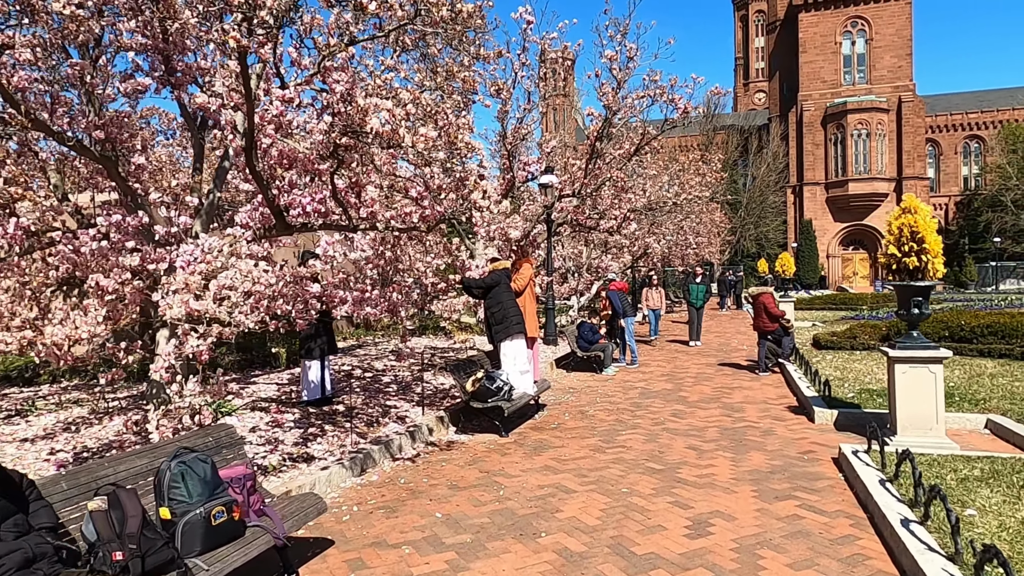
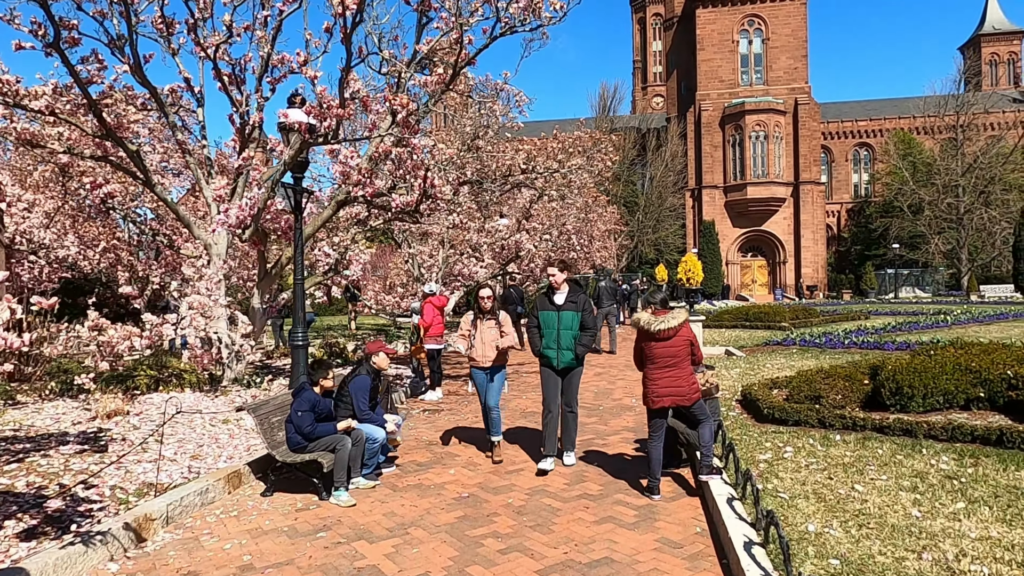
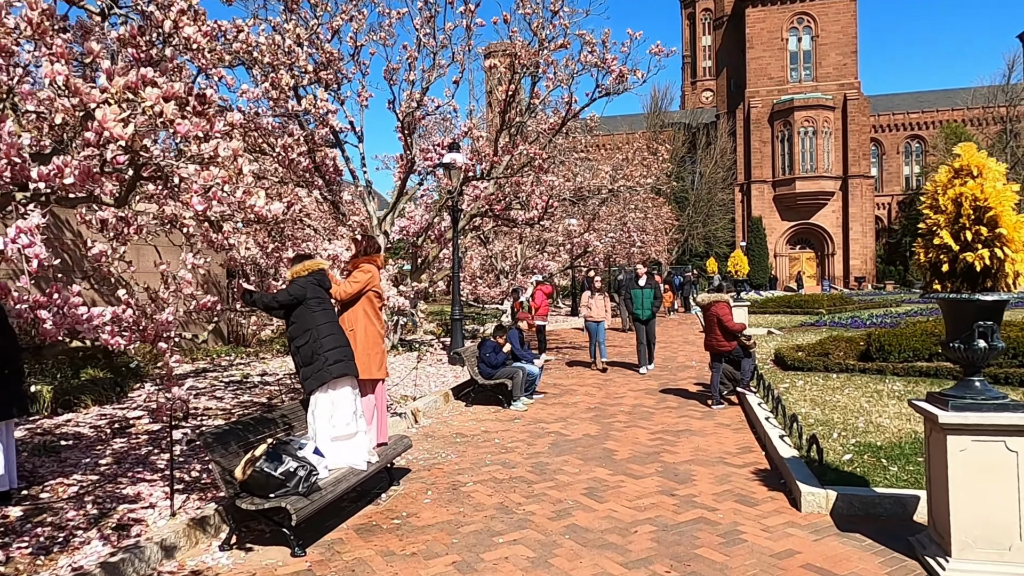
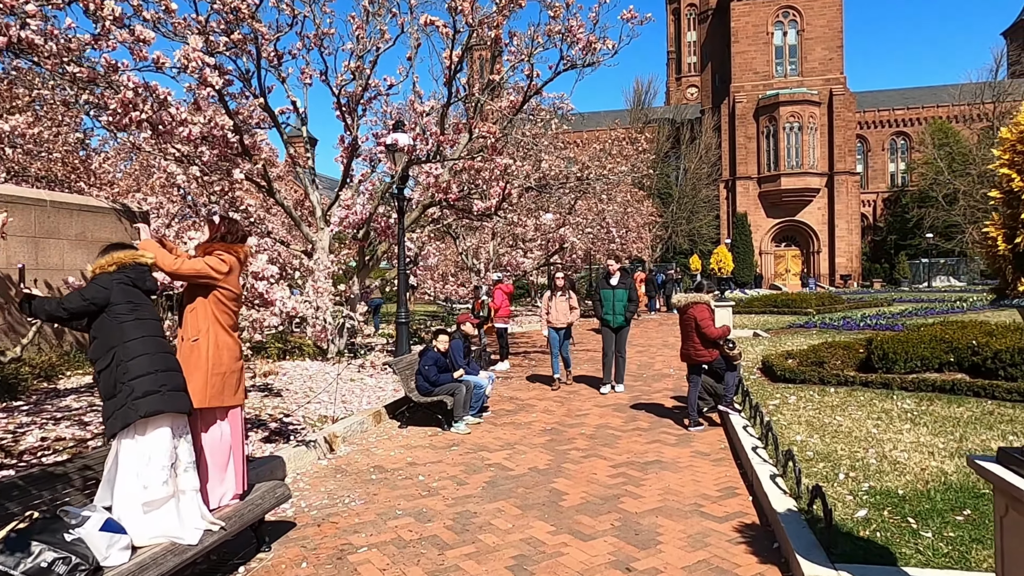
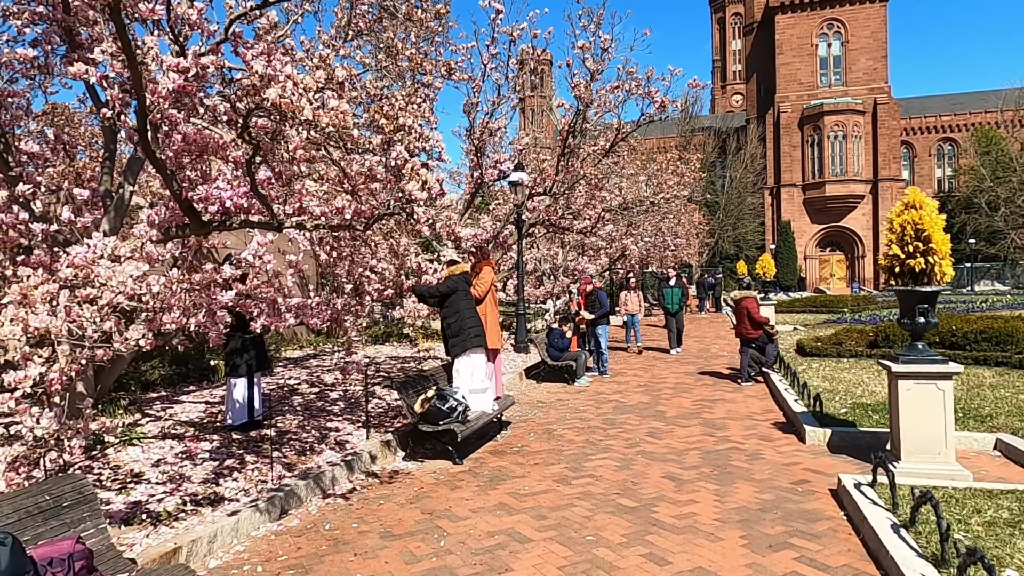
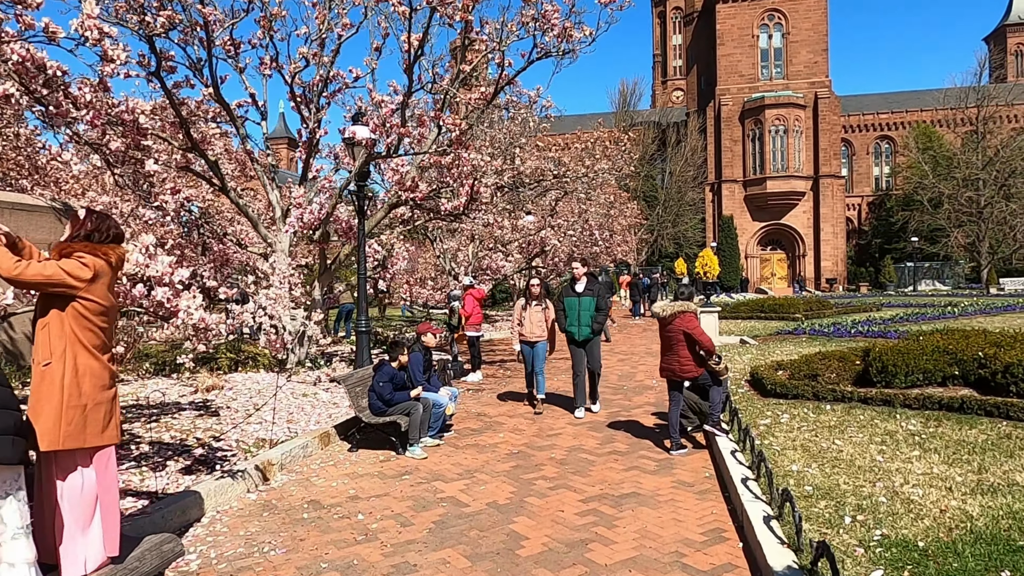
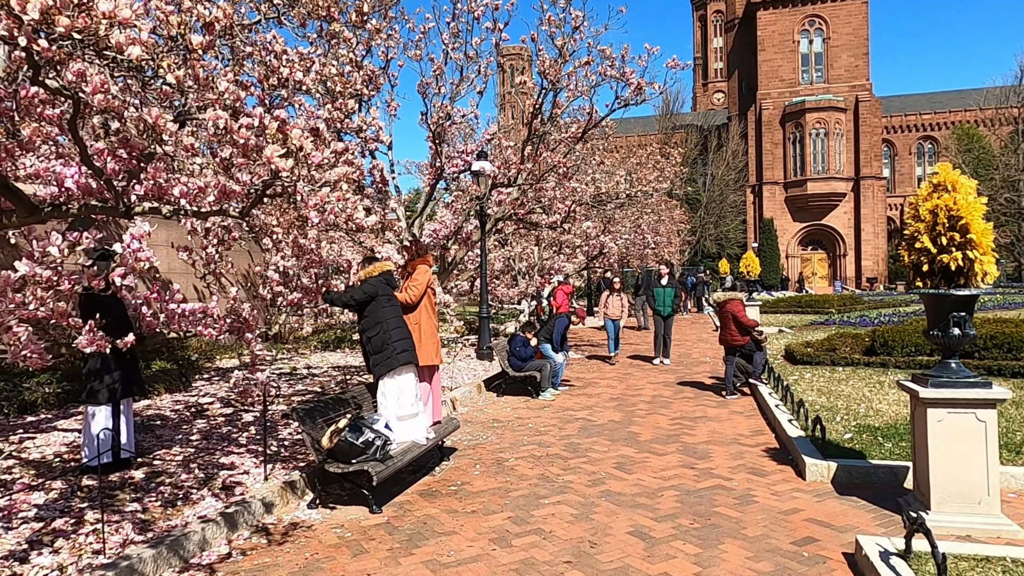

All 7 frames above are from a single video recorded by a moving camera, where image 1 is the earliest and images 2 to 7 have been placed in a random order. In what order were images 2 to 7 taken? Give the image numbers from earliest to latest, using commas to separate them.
5, 7, 3, 4, 6, 2
